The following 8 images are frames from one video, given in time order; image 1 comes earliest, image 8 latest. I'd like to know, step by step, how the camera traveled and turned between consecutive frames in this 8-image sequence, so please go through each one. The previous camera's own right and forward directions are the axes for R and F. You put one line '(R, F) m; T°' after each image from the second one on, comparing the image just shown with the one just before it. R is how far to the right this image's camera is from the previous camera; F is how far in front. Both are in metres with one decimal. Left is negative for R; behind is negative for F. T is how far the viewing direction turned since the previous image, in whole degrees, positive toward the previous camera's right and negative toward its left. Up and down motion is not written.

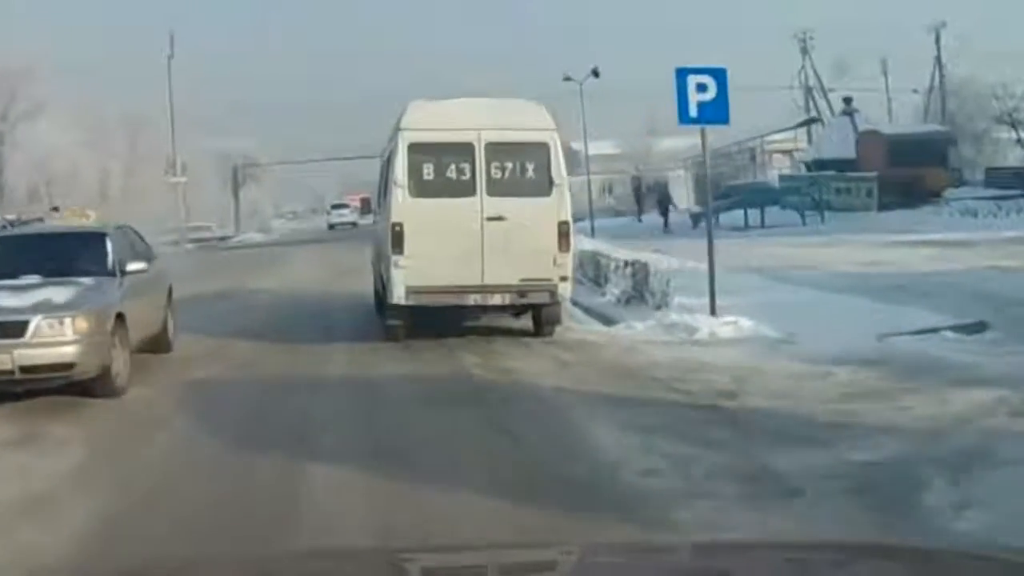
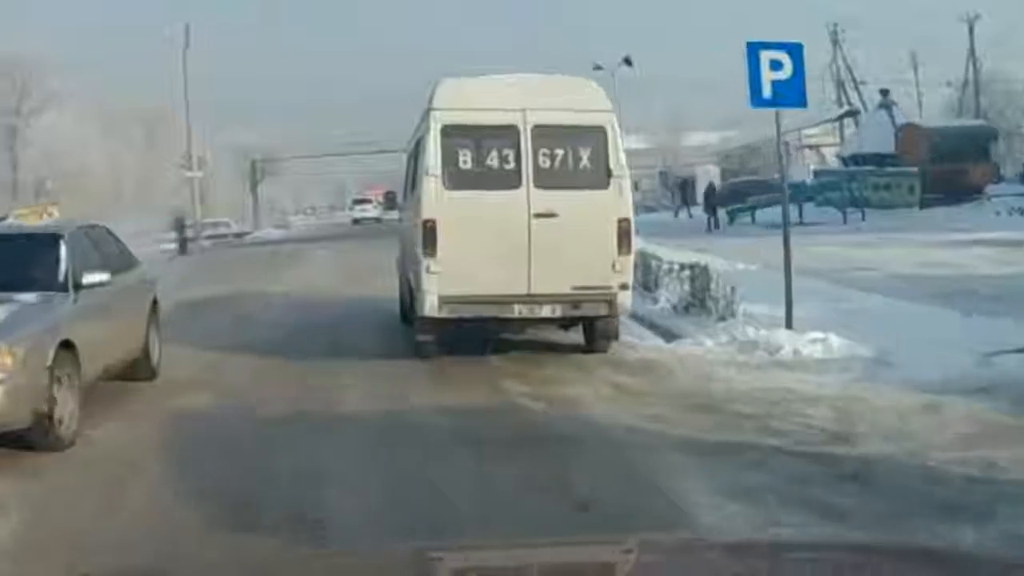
(-0.3, +2.4) m; -1°
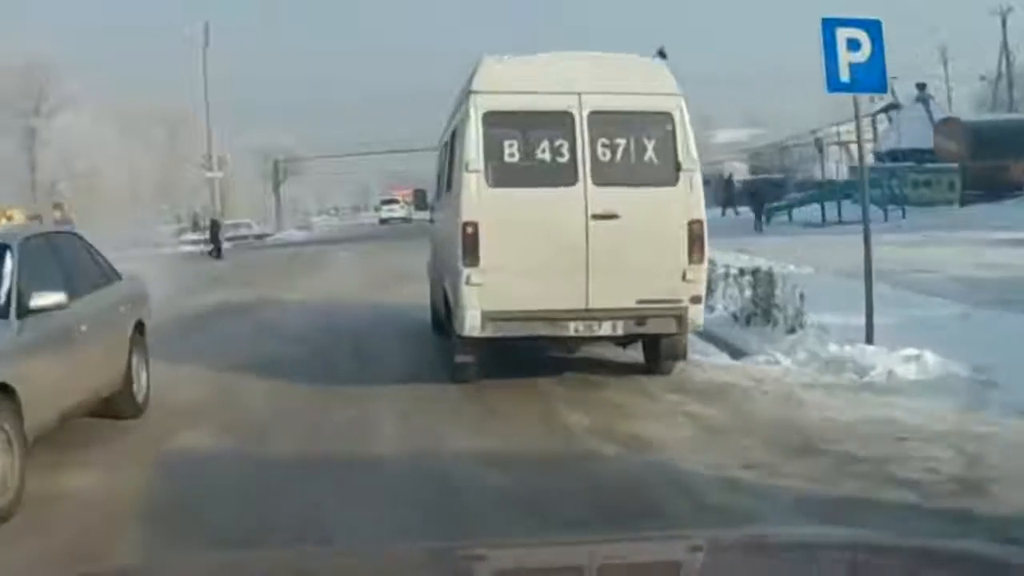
(-0.3, +1.8) m; -1°
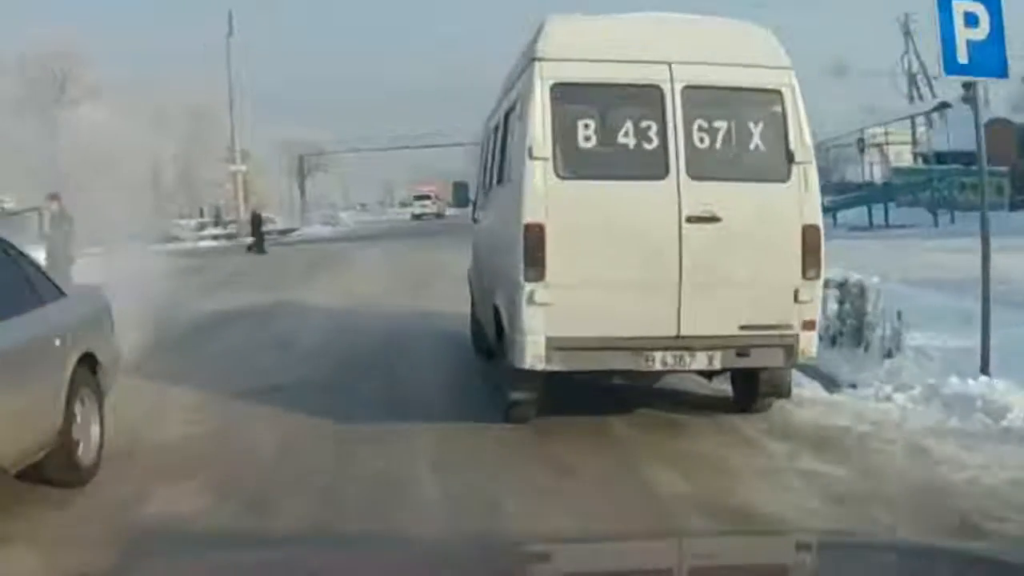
(-0.3, +2.1) m; -1°
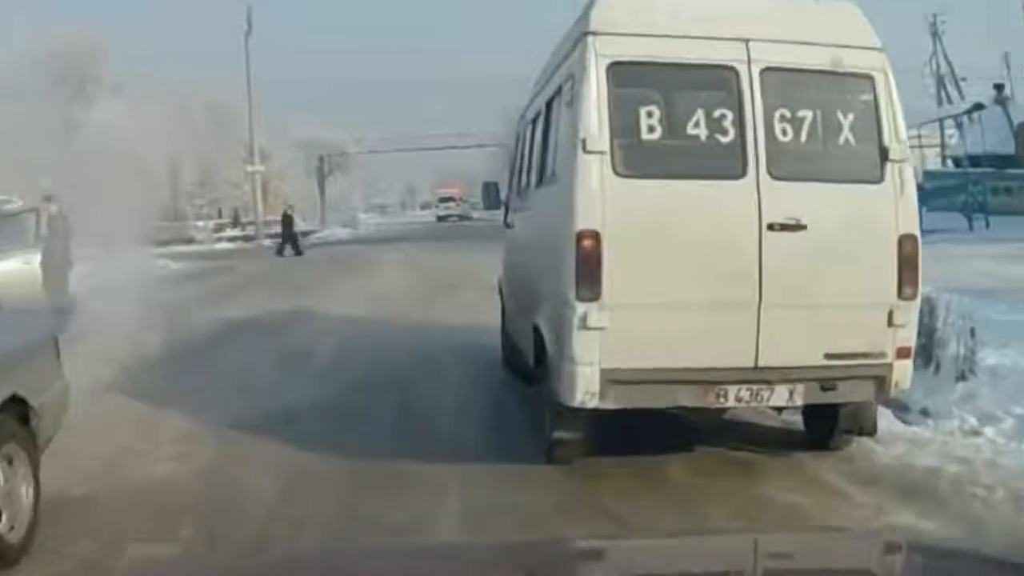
(-0.1, +1.3) m; -1°
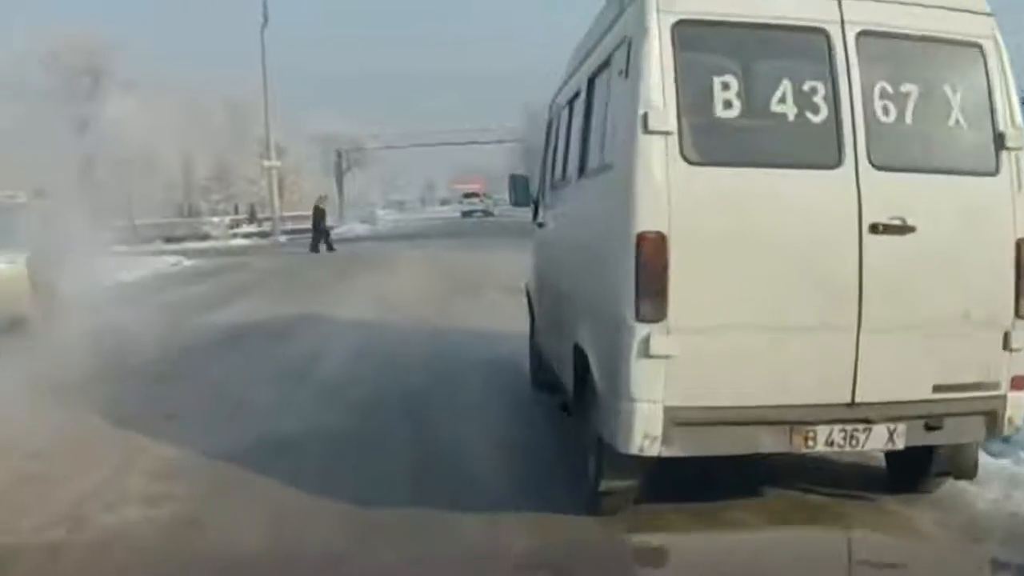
(-0.1, +1.2) m; -1°
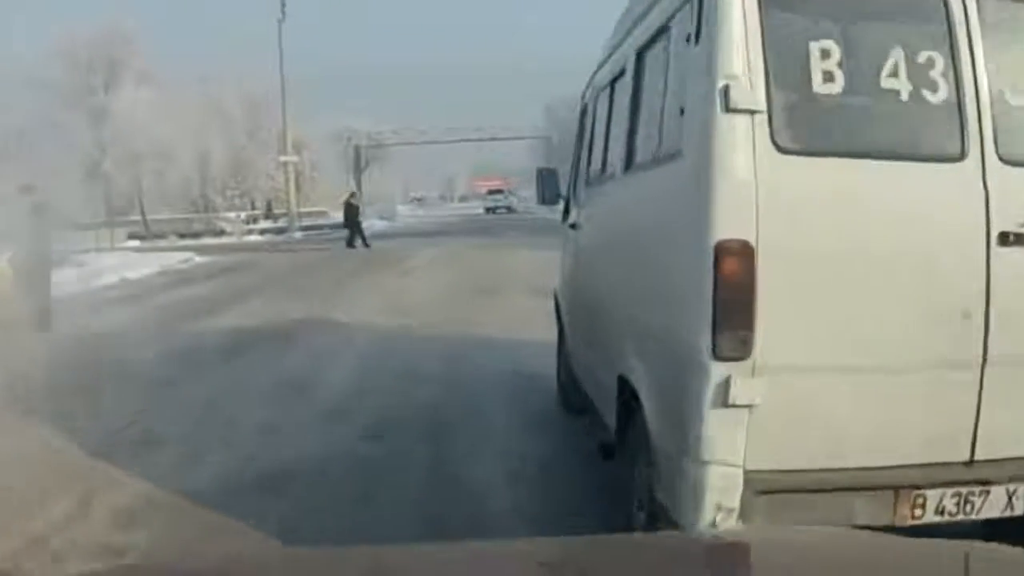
(-0.1, +1.1) m; -1°
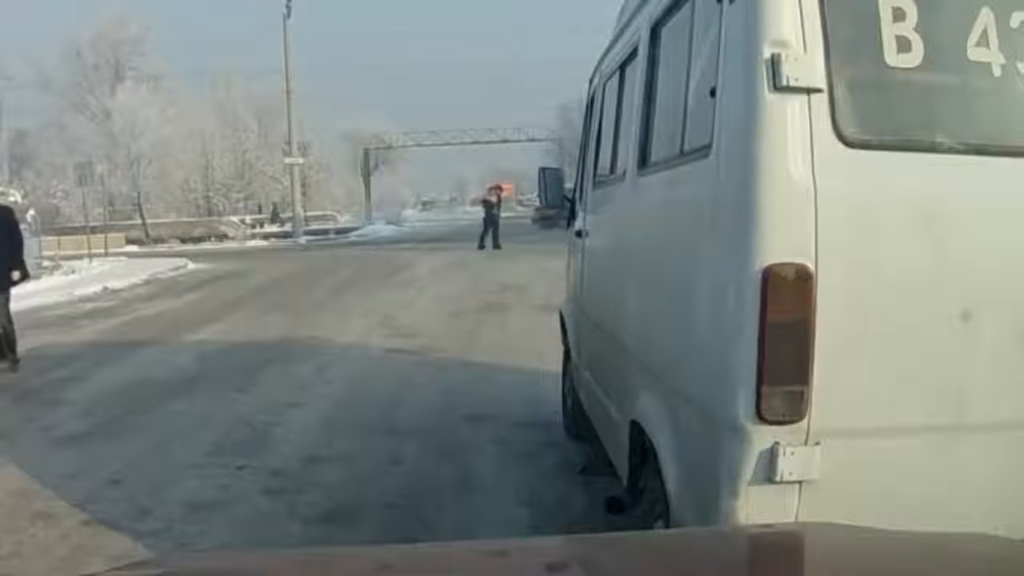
(+0.1, +0.9) m; -1°
